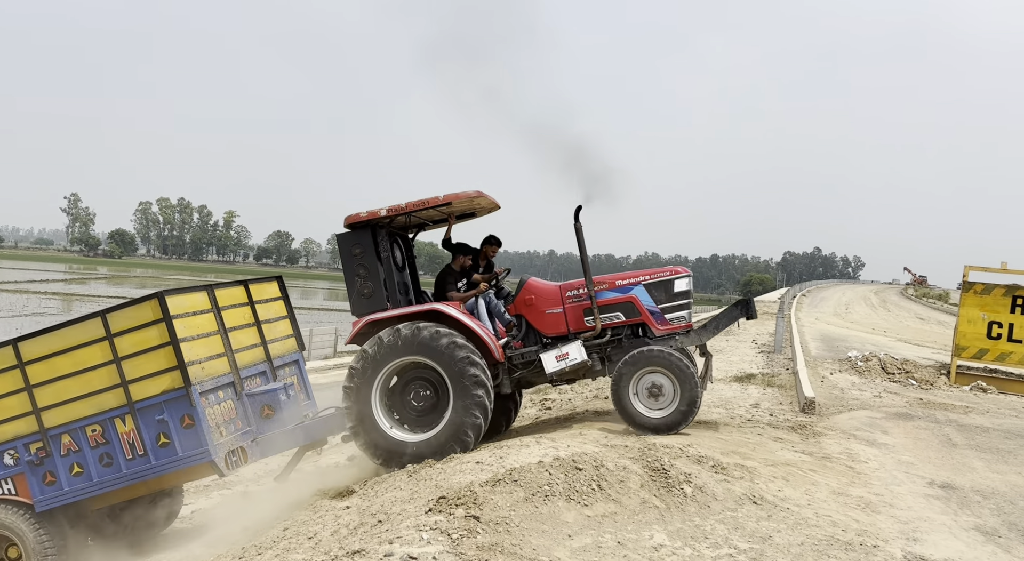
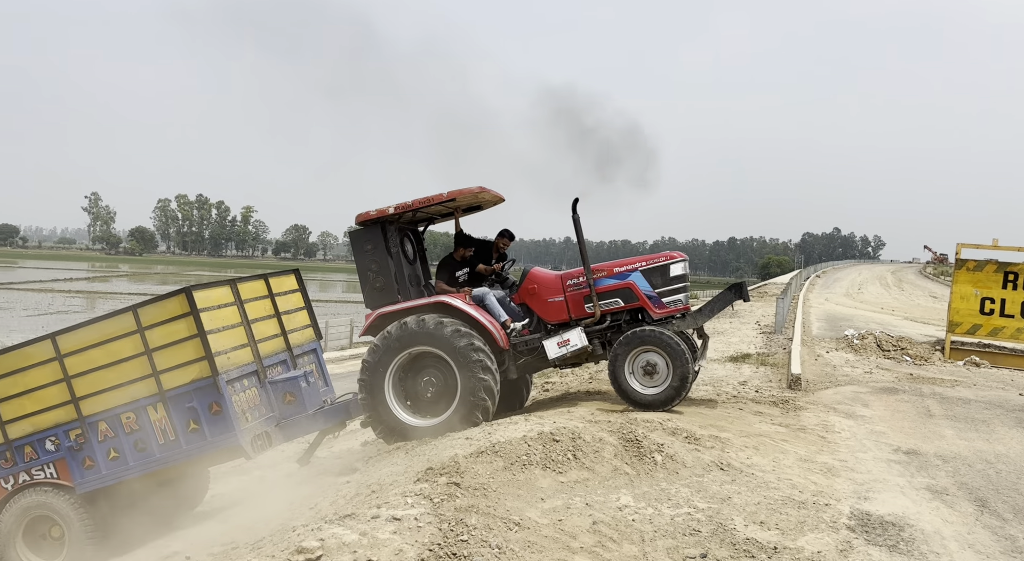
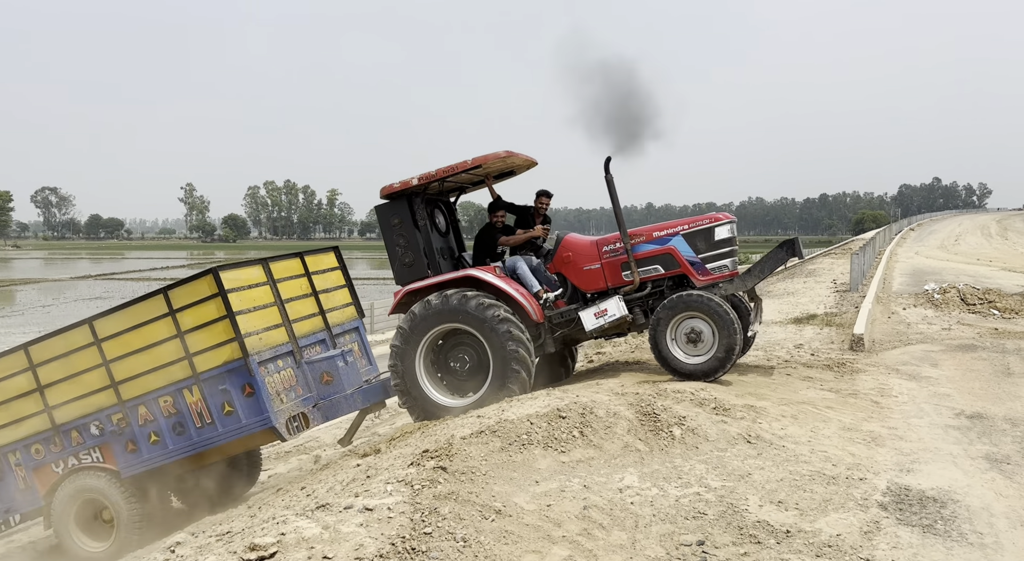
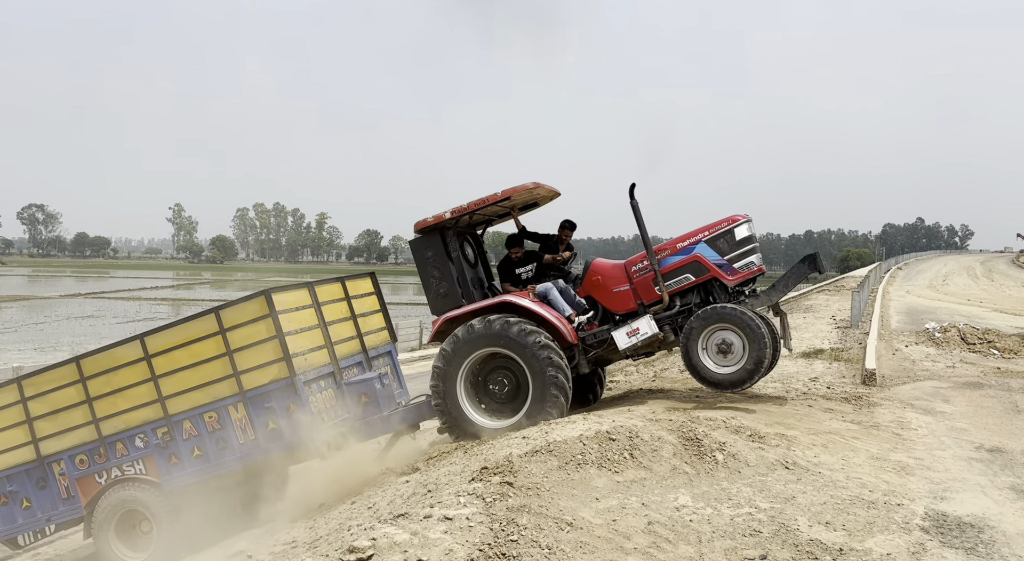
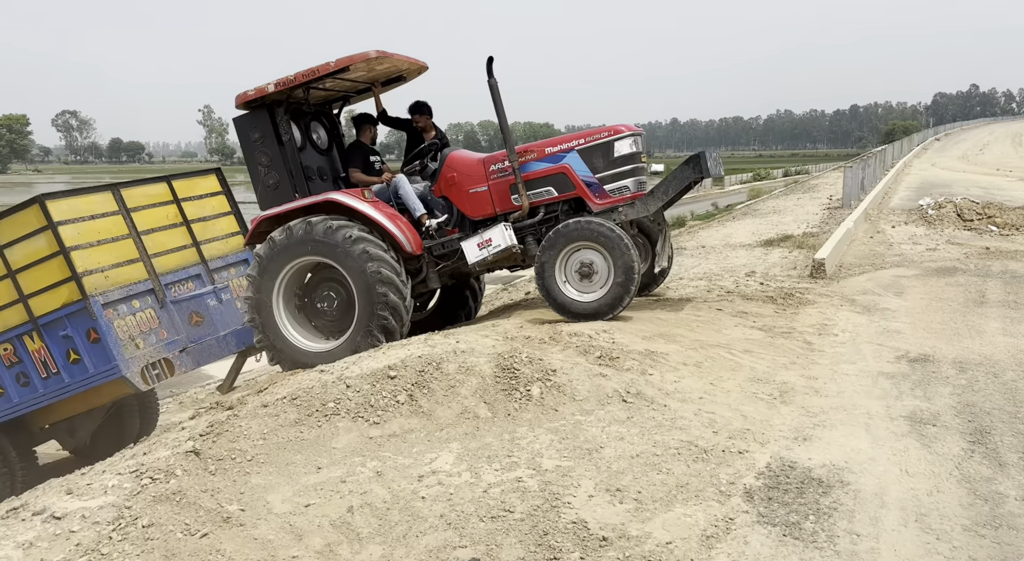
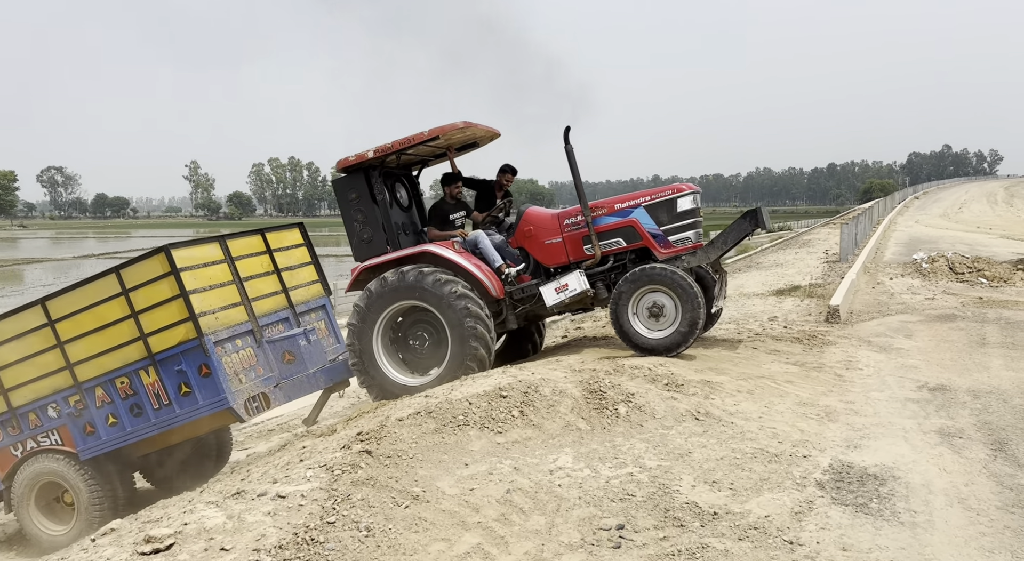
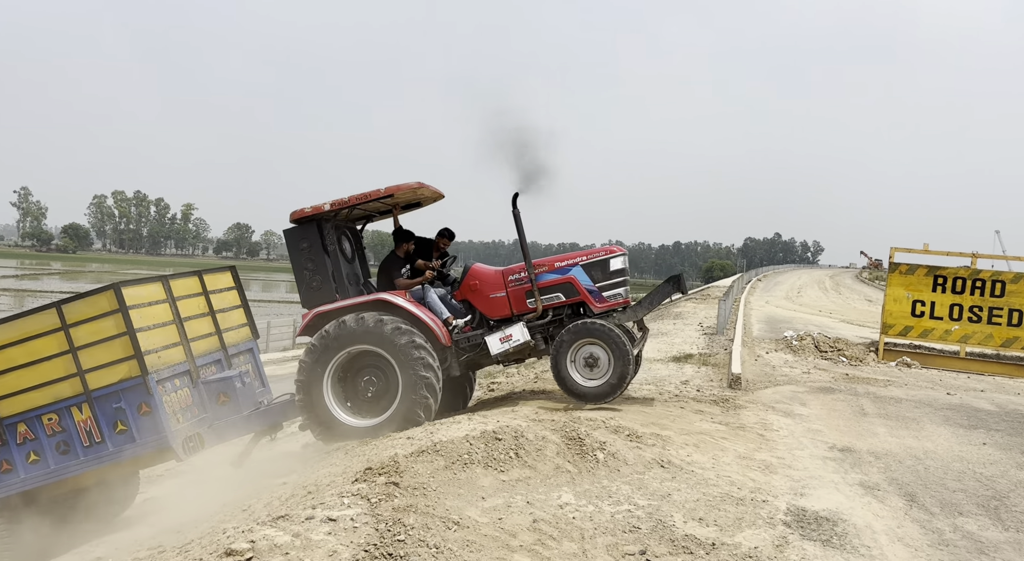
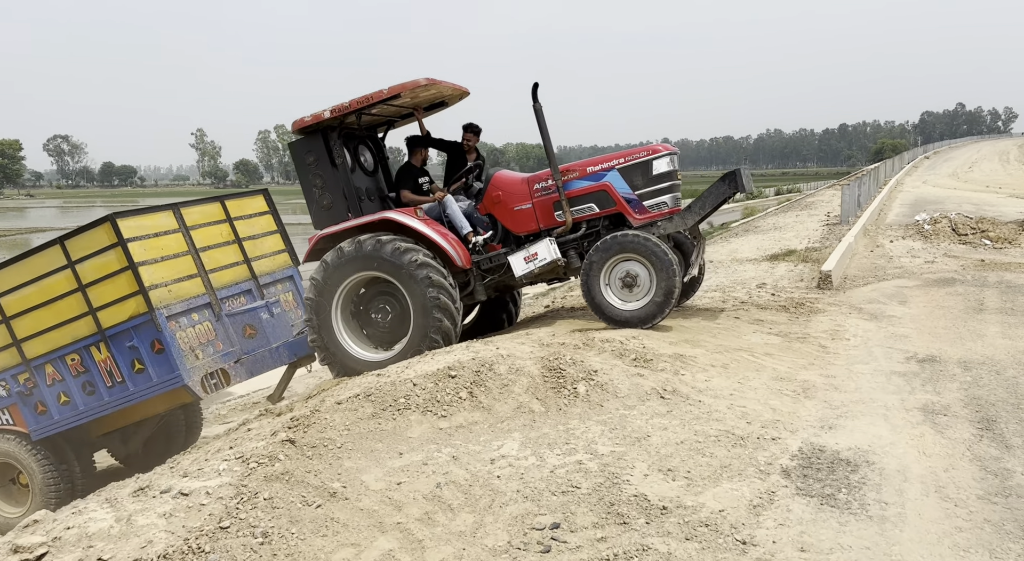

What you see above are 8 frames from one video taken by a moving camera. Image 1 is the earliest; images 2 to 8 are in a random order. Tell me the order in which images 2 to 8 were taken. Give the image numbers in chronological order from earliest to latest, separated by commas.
7, 2, 4, 3, 6, 8, 5
